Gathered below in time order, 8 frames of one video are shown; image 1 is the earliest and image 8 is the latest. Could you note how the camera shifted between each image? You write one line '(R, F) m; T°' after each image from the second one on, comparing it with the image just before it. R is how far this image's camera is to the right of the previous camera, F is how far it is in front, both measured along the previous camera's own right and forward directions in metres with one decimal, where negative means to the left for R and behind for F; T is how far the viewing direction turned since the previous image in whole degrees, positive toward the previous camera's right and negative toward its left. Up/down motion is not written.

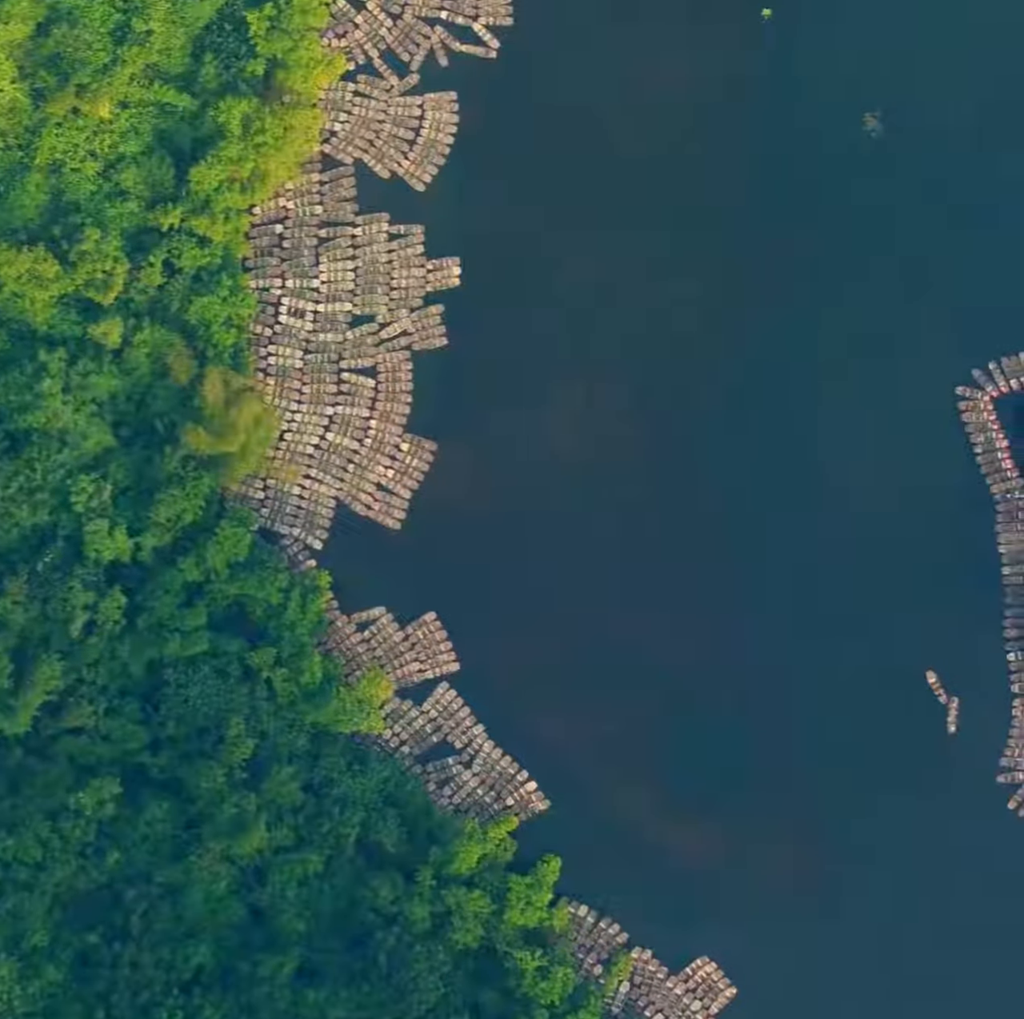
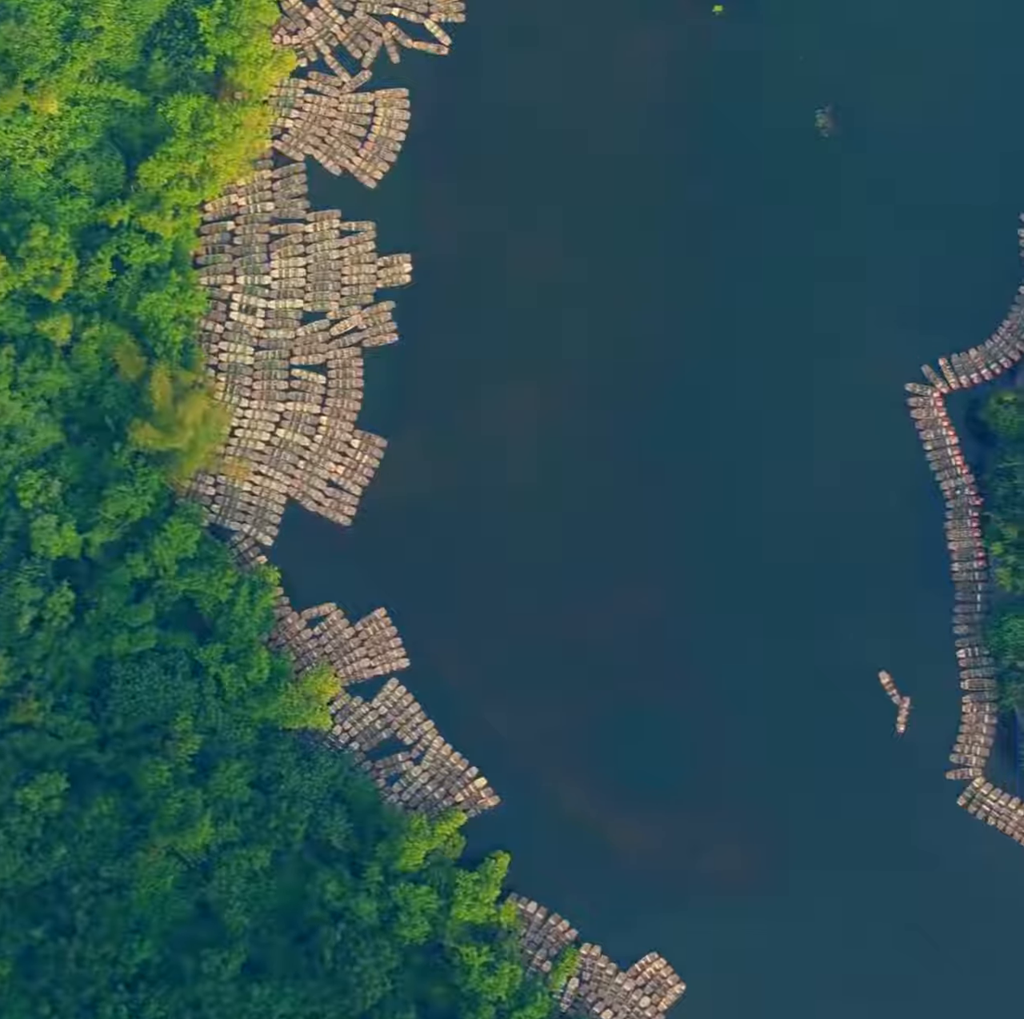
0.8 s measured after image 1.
(+1.7, 0.0) m; 0°
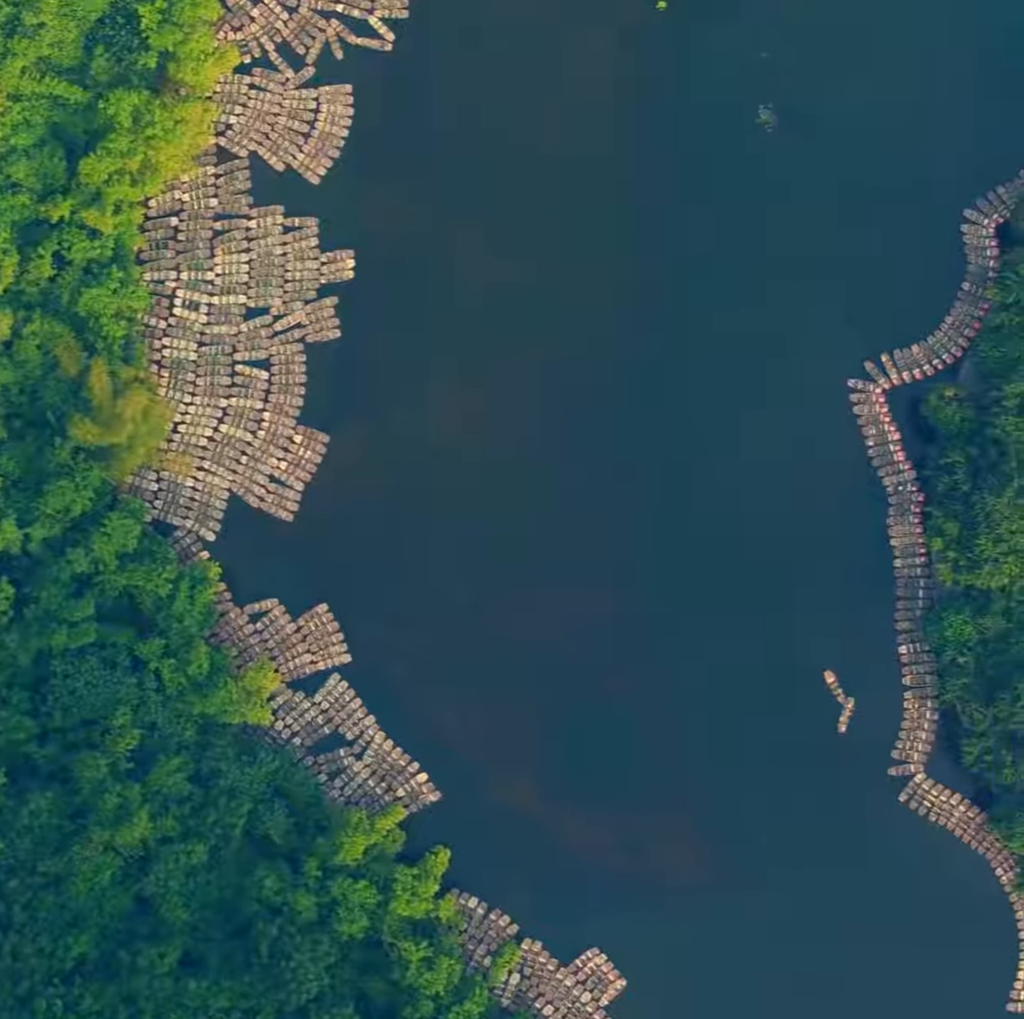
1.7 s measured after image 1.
(+2.1, 0.0) m; 0°
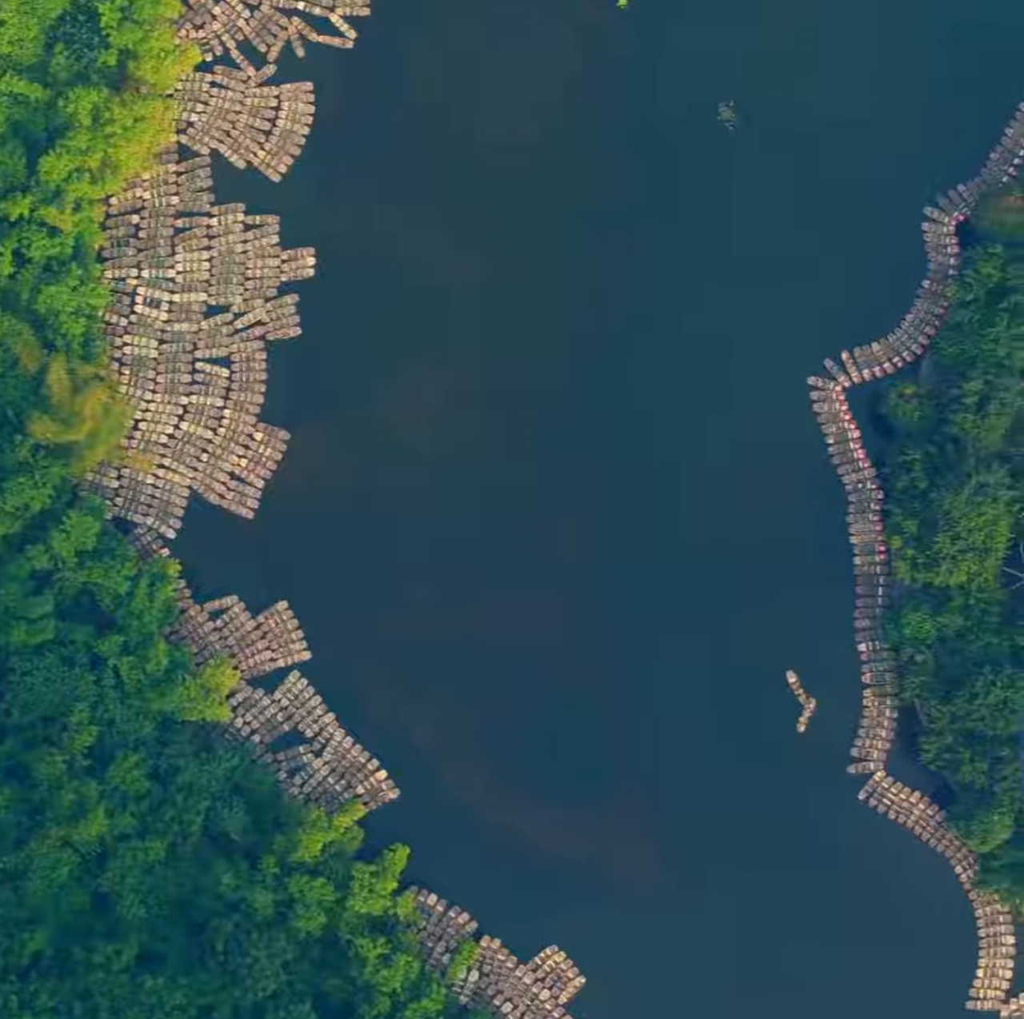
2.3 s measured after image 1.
(+1.5, 0.0) m; 0°
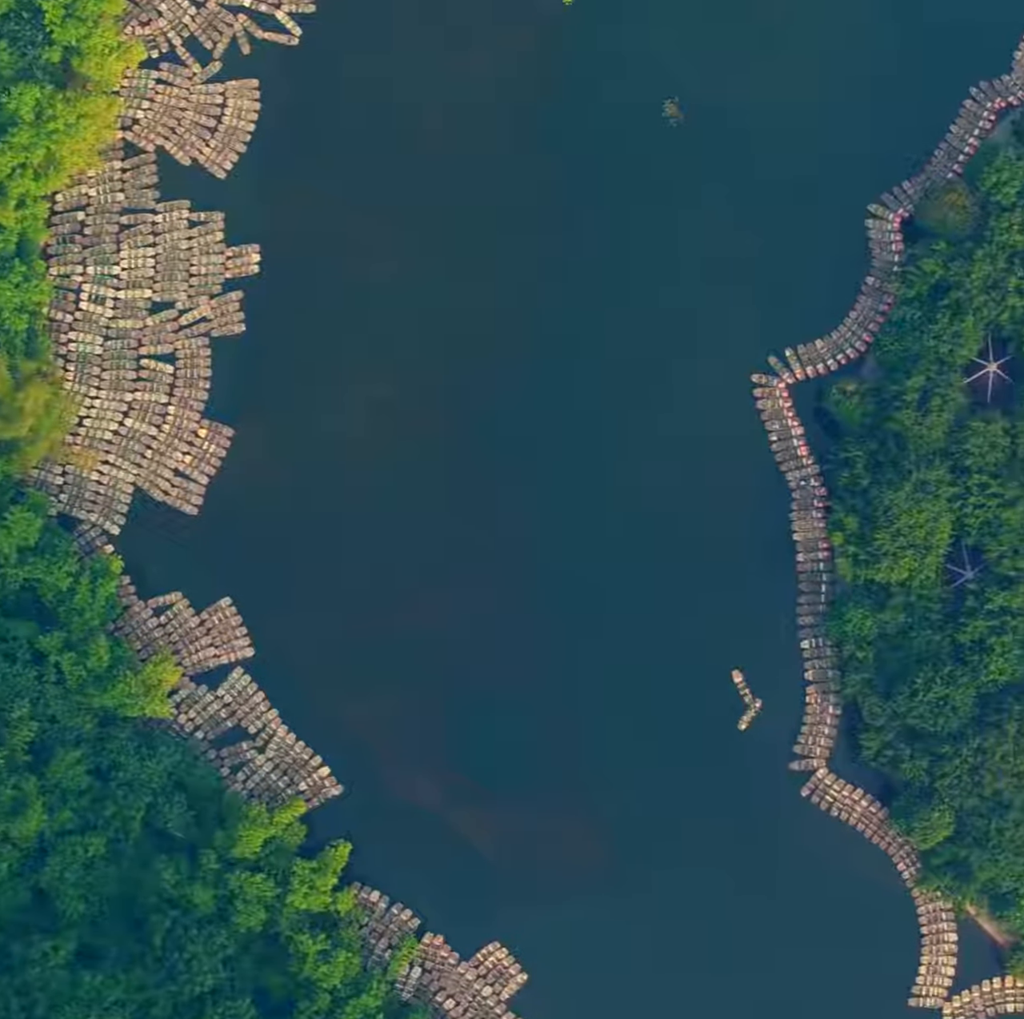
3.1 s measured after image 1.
(+2.0, 0.0) m; 0°
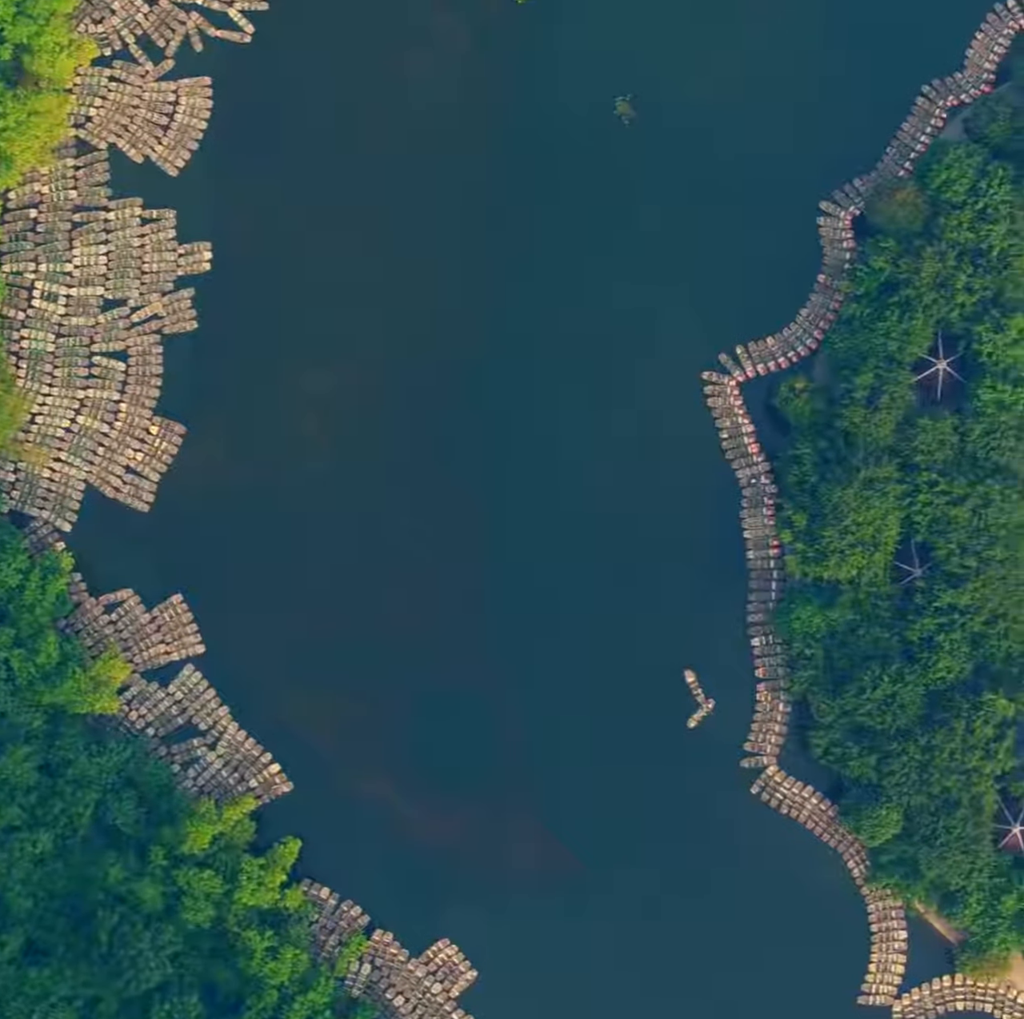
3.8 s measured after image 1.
(+1.8, 0.0) m; 0°
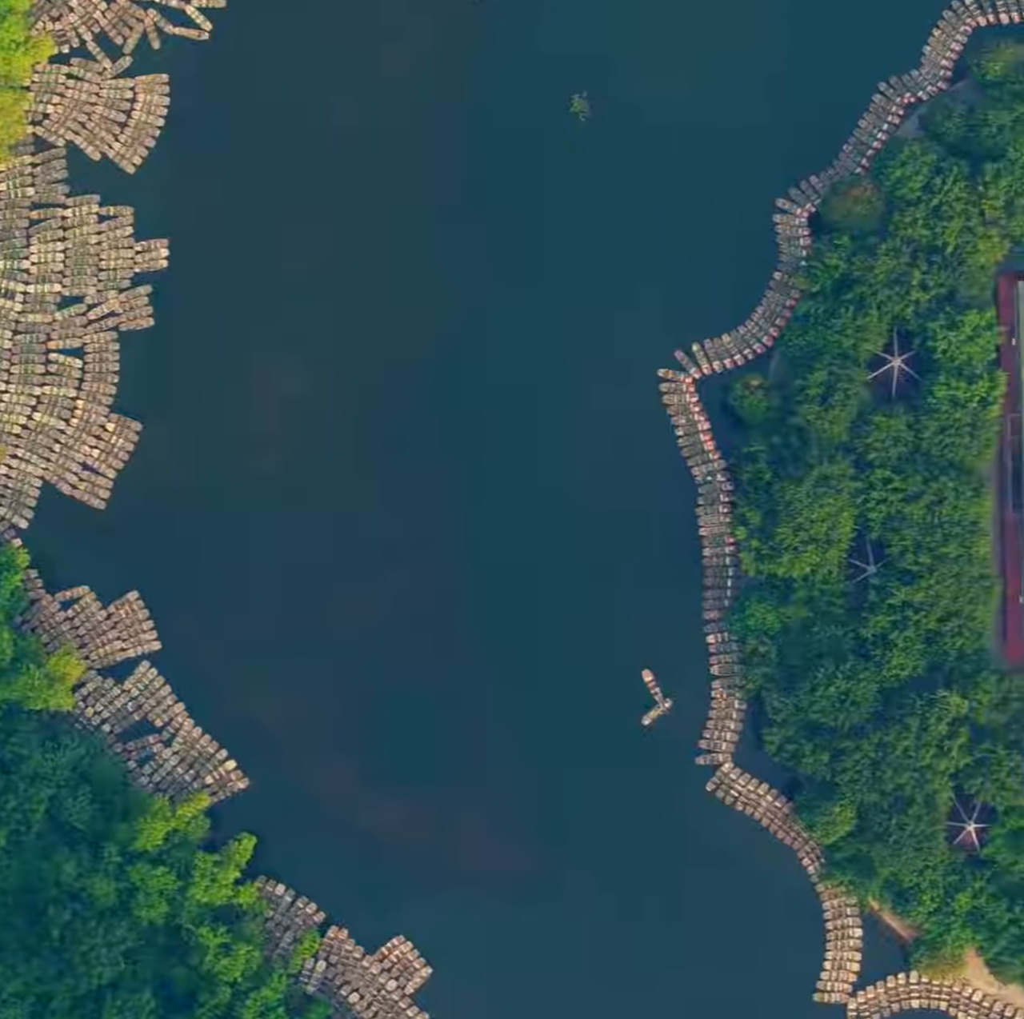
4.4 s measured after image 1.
(+1.6, 0.0) m; 0°
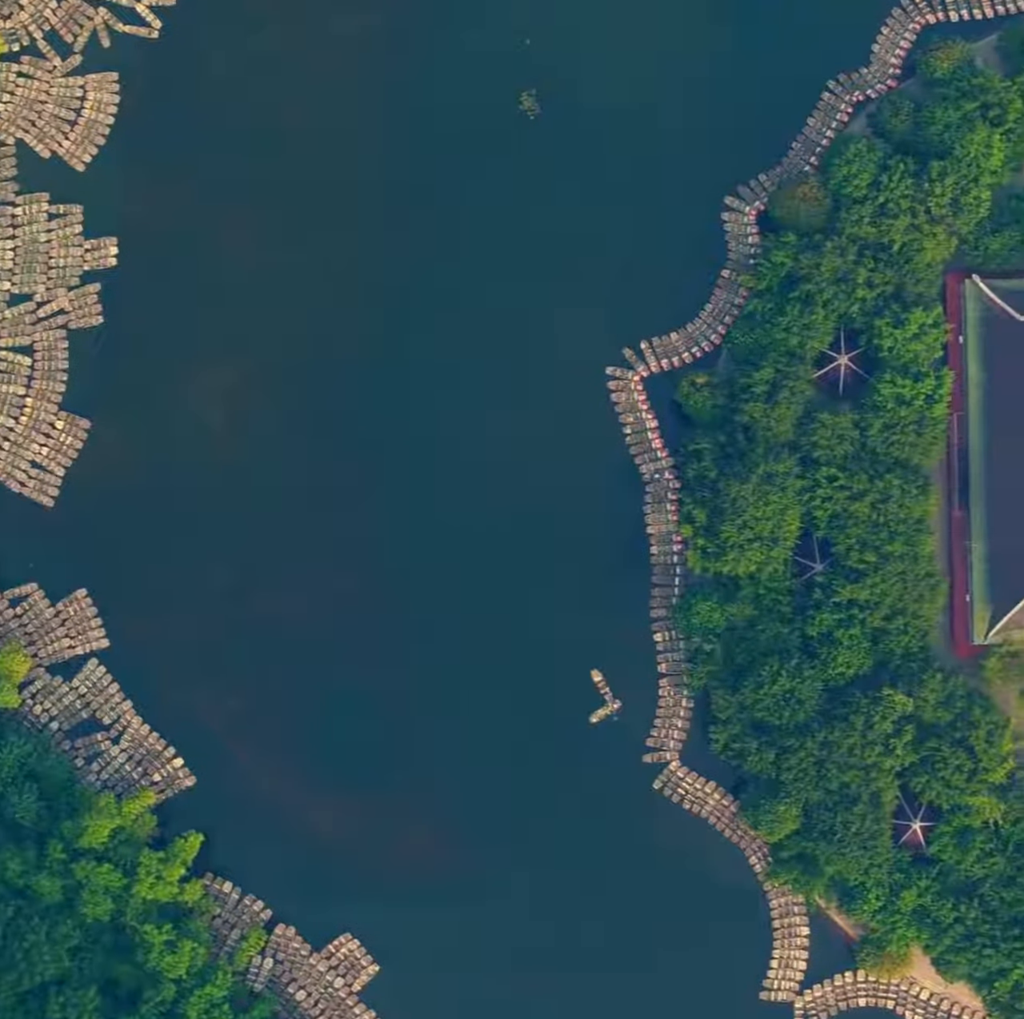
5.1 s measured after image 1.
(+1.8, 0.0) m; 0°
